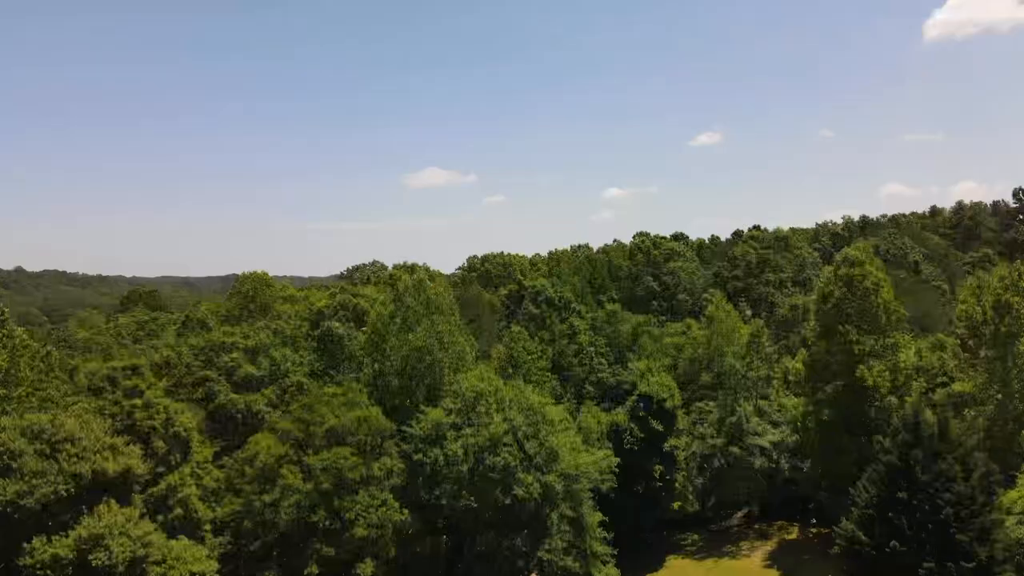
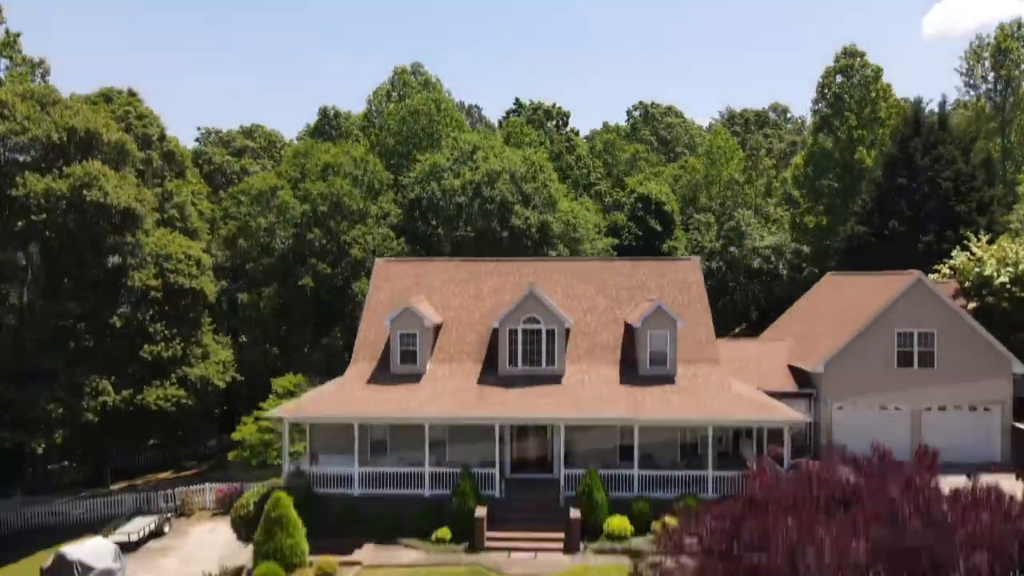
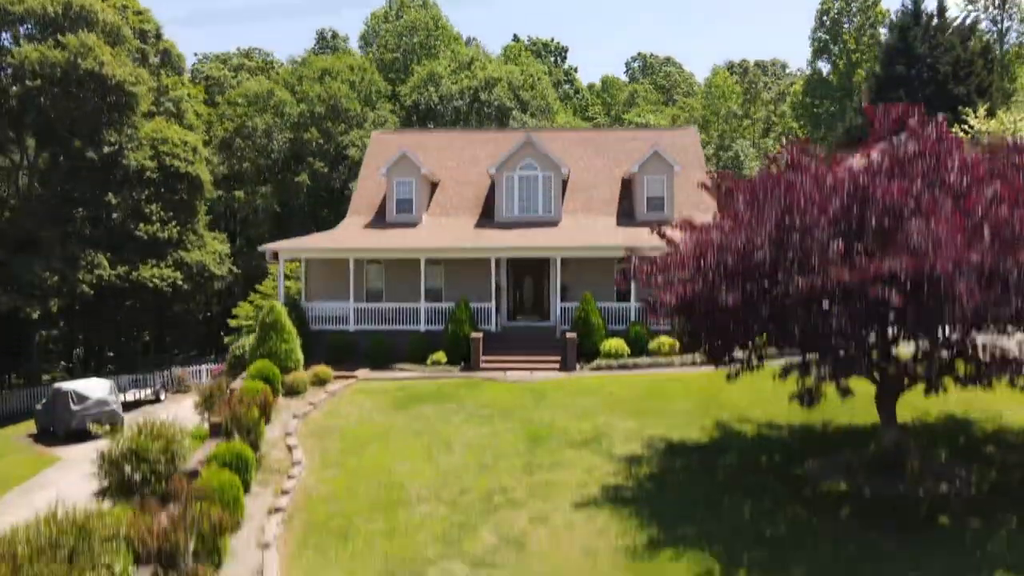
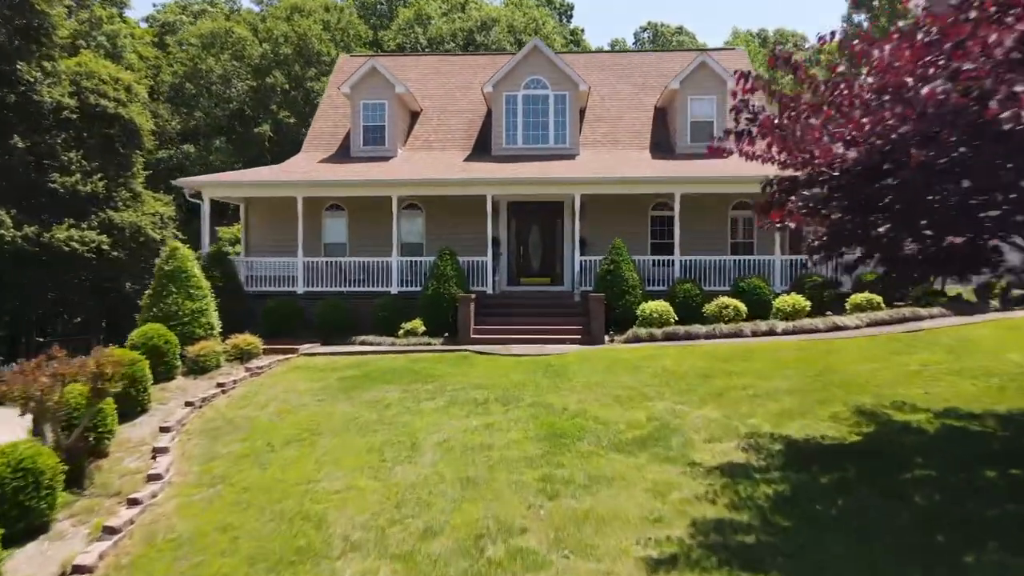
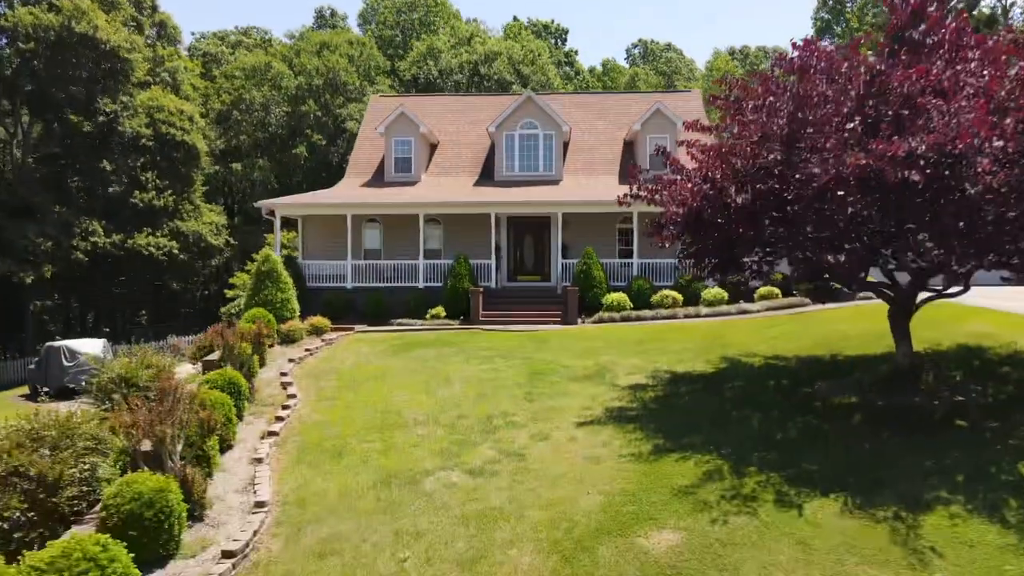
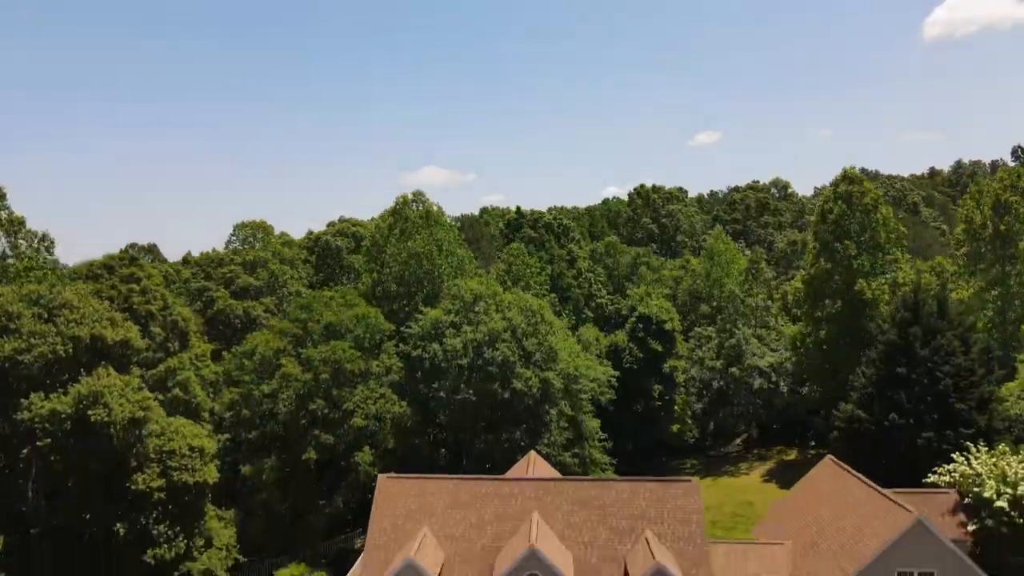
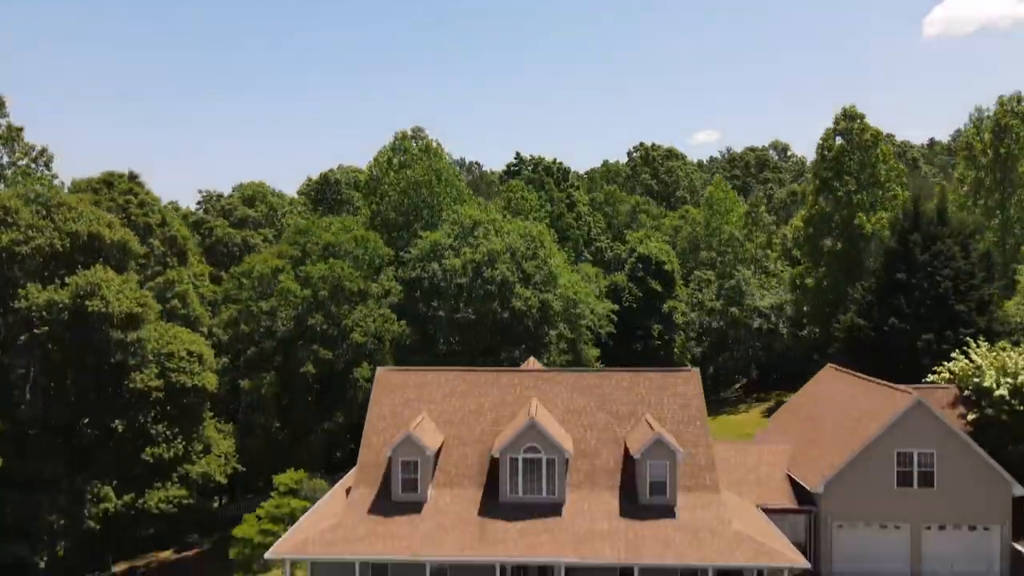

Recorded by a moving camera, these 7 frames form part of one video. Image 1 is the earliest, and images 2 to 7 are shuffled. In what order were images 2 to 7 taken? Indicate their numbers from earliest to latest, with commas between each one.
6, 7, 2, 3, 5, 4
